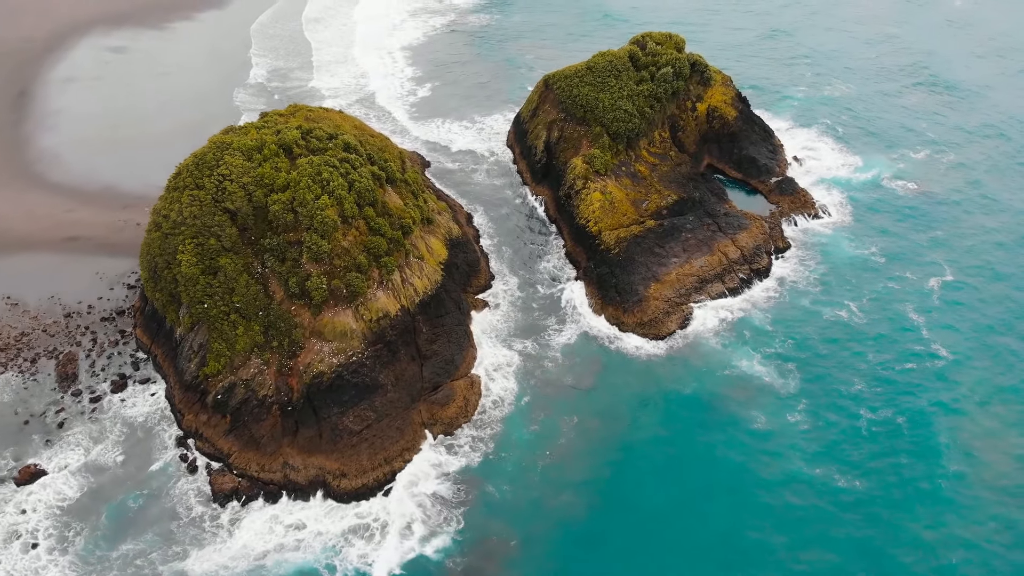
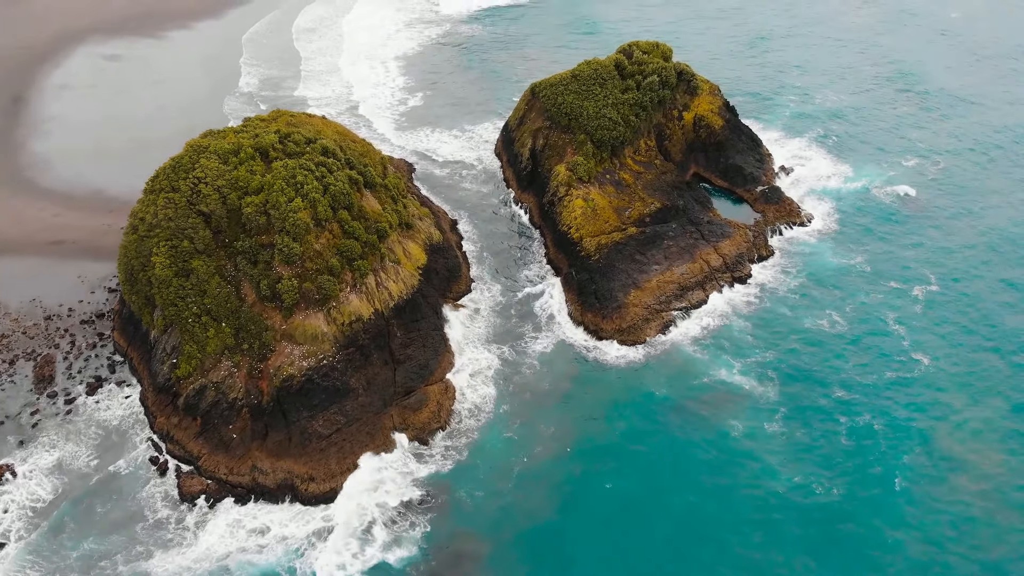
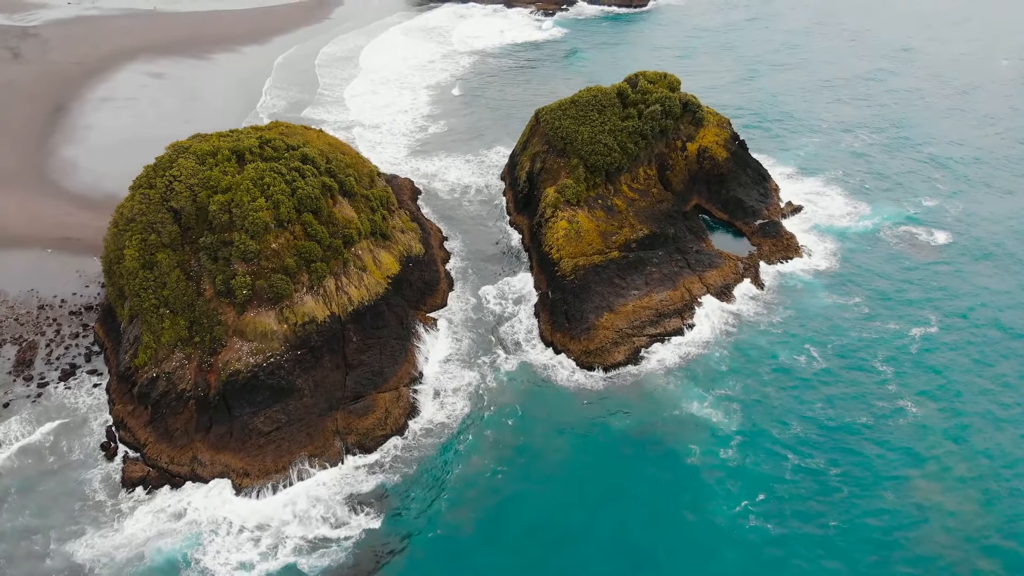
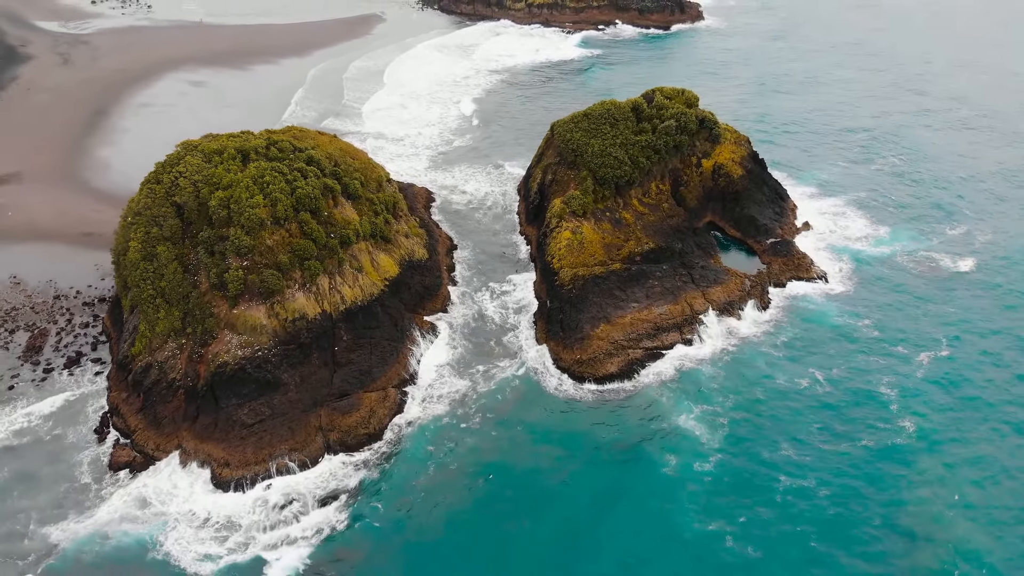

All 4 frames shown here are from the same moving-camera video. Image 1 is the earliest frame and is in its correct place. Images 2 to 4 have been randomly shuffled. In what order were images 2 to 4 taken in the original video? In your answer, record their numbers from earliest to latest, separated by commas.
2, 3, 4
